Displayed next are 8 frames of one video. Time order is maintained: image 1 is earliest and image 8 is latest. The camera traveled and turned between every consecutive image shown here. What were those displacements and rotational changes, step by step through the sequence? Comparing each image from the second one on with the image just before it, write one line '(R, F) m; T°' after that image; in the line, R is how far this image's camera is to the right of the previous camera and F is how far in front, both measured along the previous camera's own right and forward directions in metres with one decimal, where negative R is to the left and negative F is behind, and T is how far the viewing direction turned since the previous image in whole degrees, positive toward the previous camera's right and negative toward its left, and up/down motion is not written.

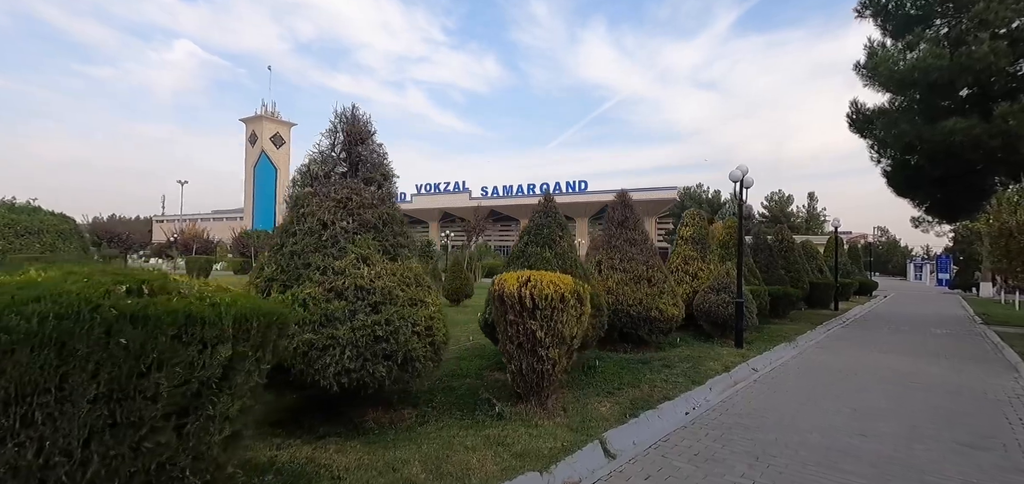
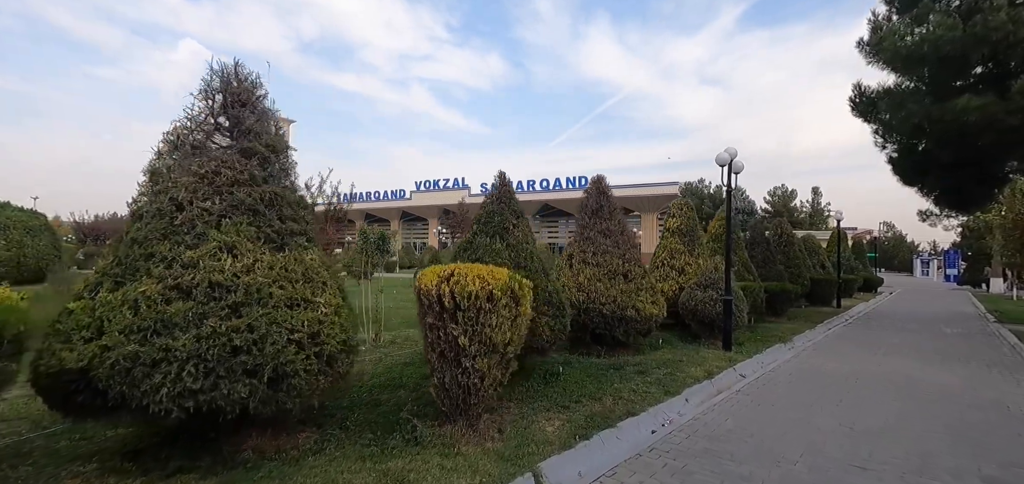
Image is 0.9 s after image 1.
(+0.6, +0.7) m; 0°
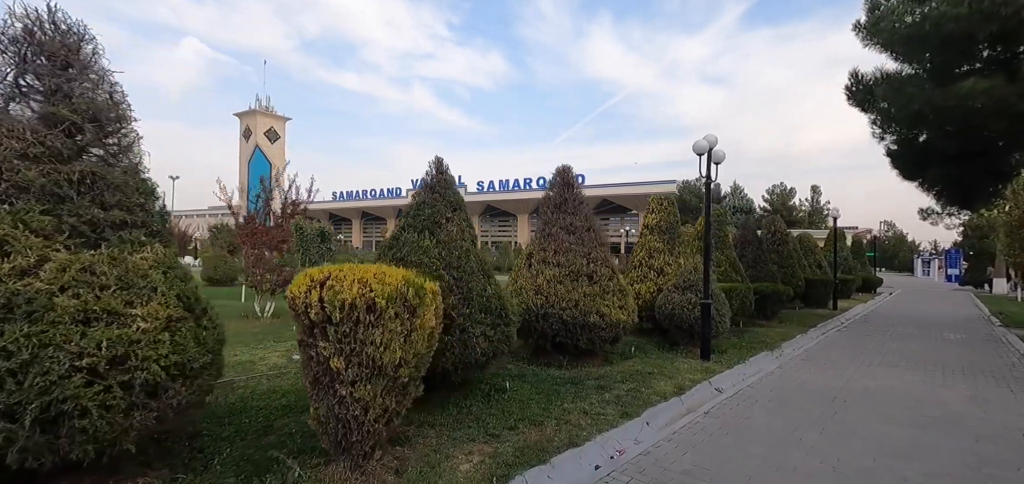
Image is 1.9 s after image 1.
(+0.6, +0.7) m; 0°
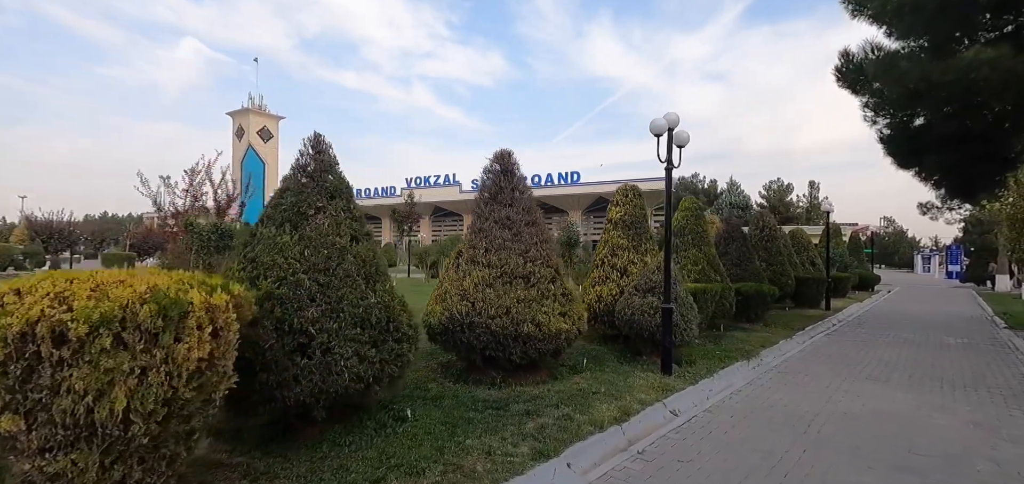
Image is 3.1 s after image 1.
(+0.9, +0.9) m; 0°
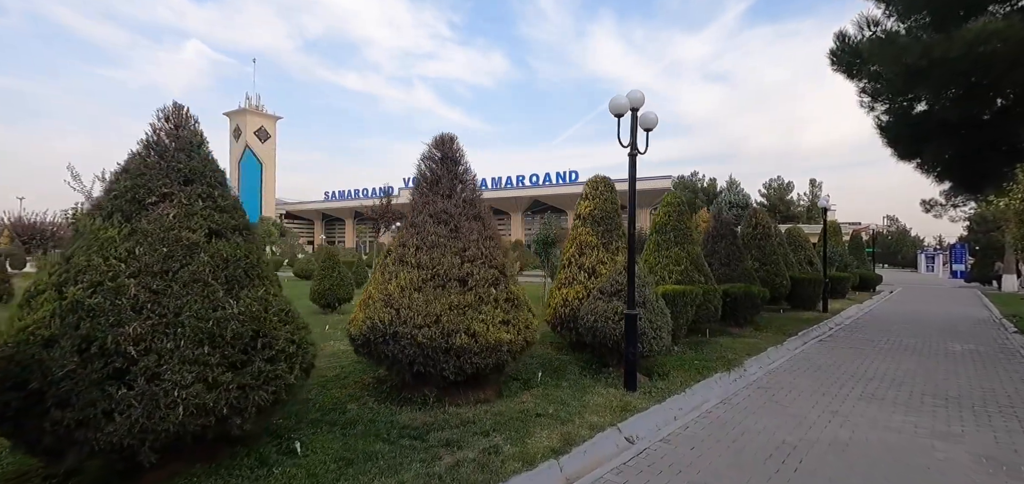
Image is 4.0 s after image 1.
(+0.7, +0.7) m; 0°
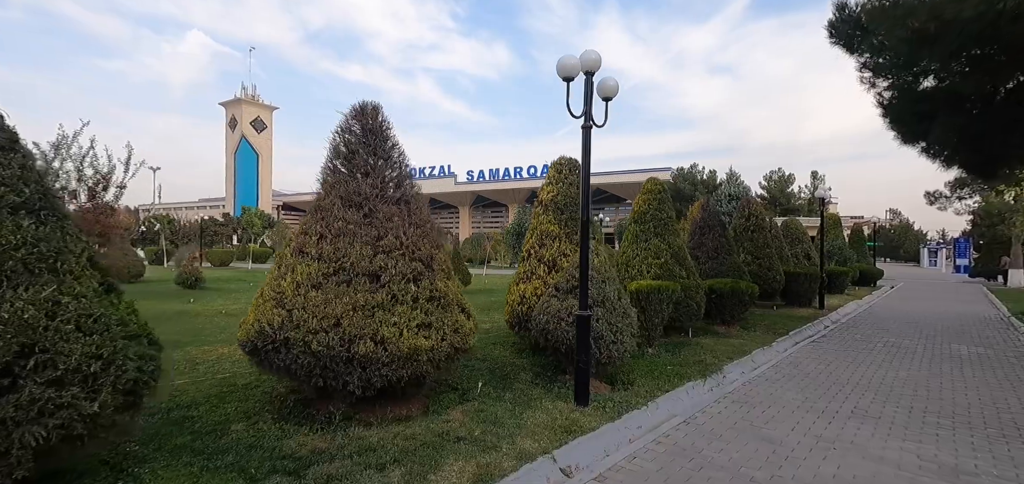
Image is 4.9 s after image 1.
(+0.6, +0.7) m; 0°
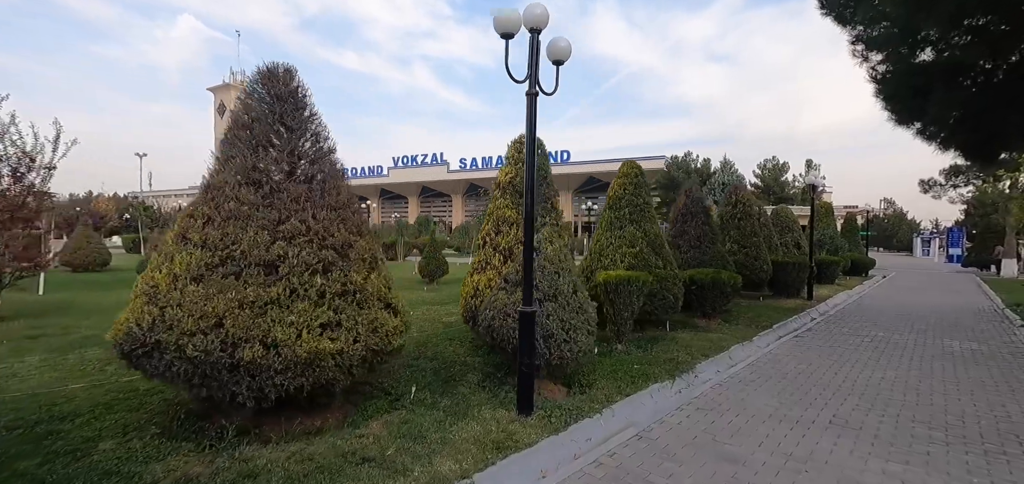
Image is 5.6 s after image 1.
(+0.5, +0.5) m; 0°
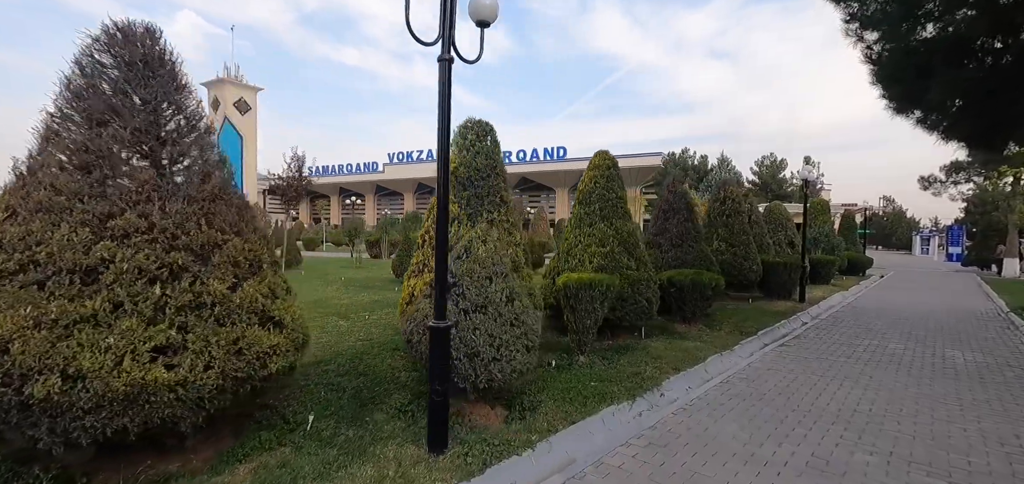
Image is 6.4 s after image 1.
(+0.6, +0.7) m; 0°
